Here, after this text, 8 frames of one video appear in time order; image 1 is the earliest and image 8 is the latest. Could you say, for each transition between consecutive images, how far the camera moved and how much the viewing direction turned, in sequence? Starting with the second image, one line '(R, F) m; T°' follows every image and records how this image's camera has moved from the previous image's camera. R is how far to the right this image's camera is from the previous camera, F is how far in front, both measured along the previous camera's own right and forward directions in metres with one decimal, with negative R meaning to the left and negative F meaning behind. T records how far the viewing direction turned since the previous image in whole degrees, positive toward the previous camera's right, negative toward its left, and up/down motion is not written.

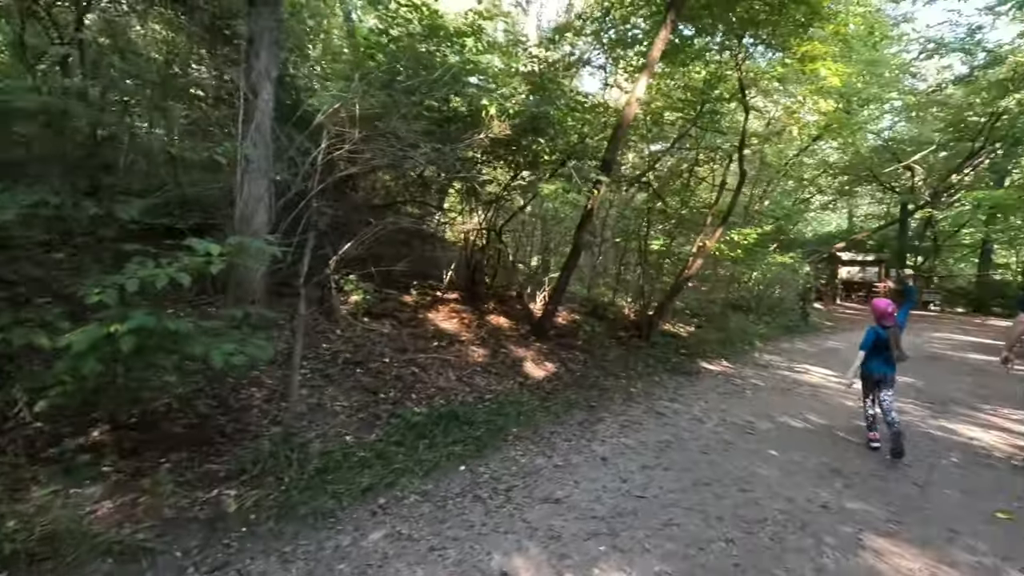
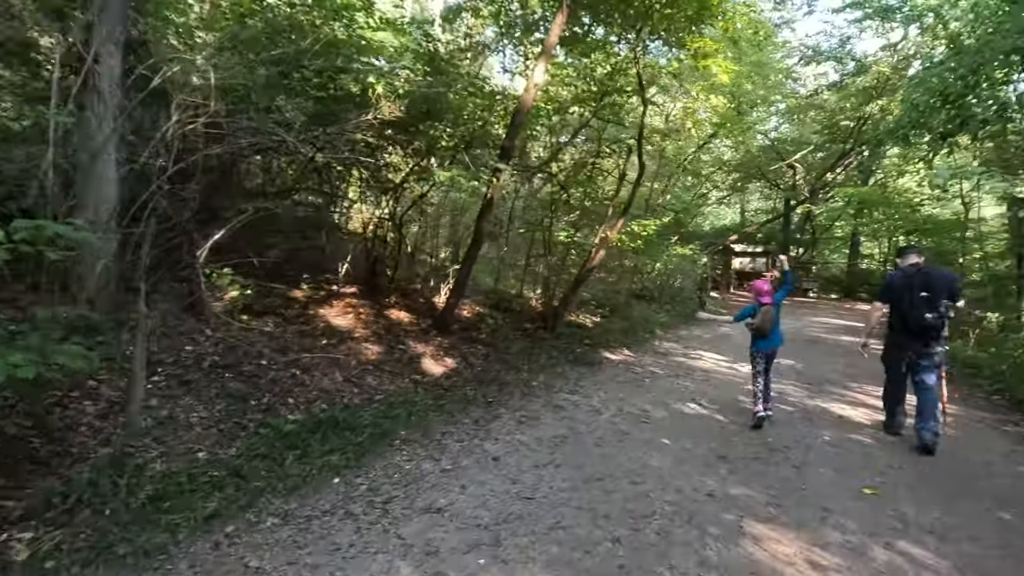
(+0.3, +0.3) m; +9°
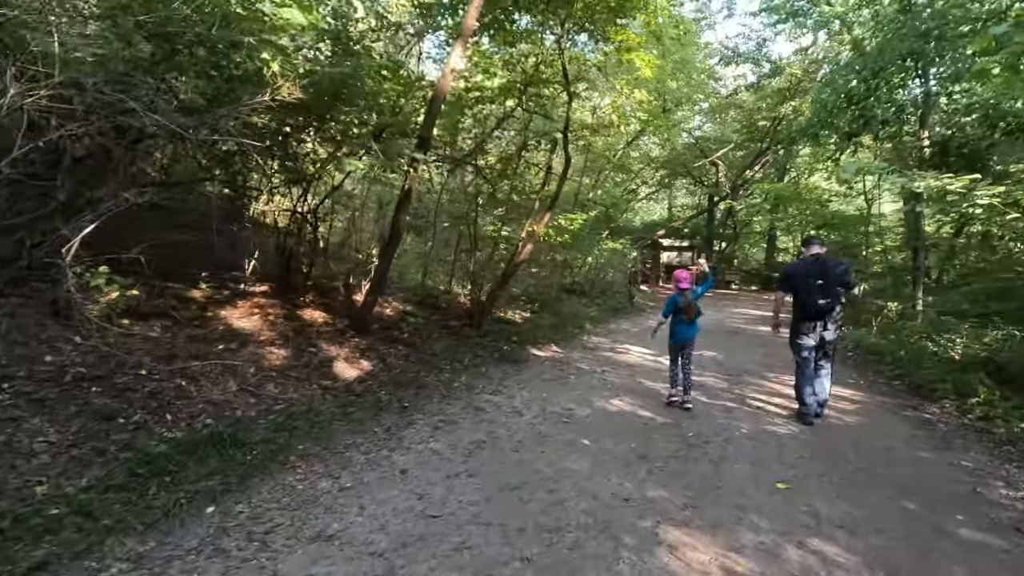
(+0.3, +0.3) m; +7°
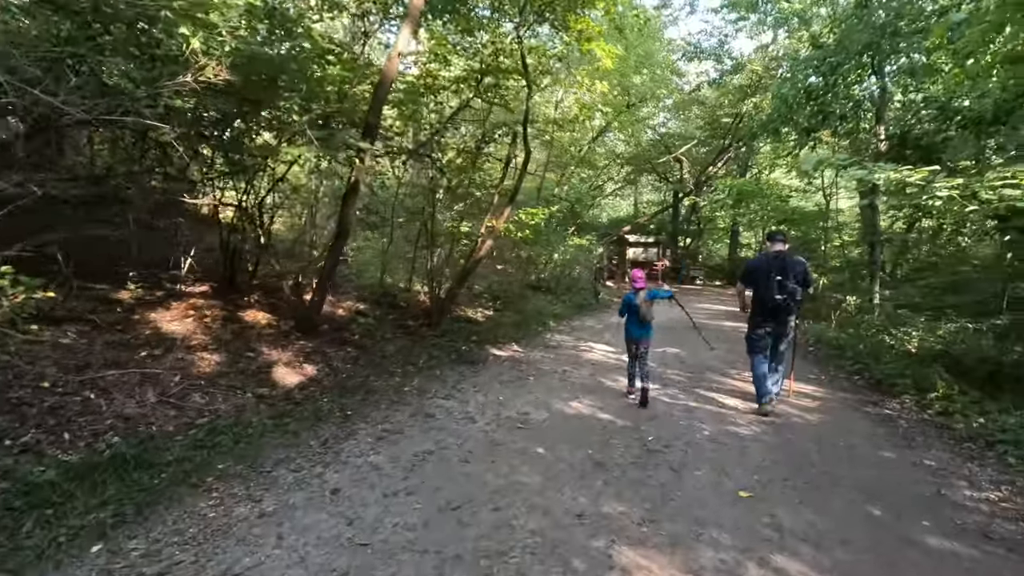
(+0.2, +0.4) m; +3°
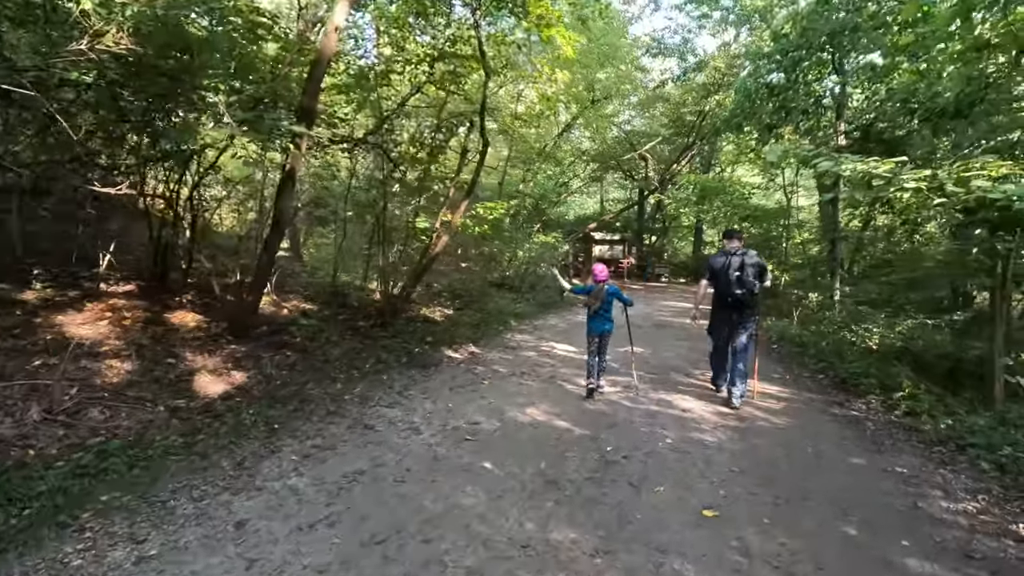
(+0.2, +0.5) m; +3°
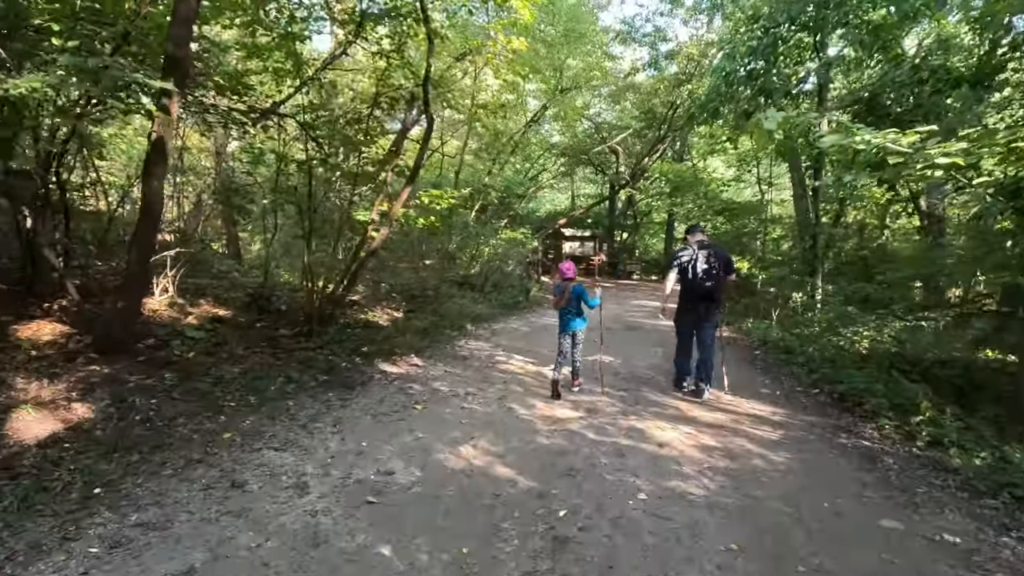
(+0.4, +1.4) m; +3°
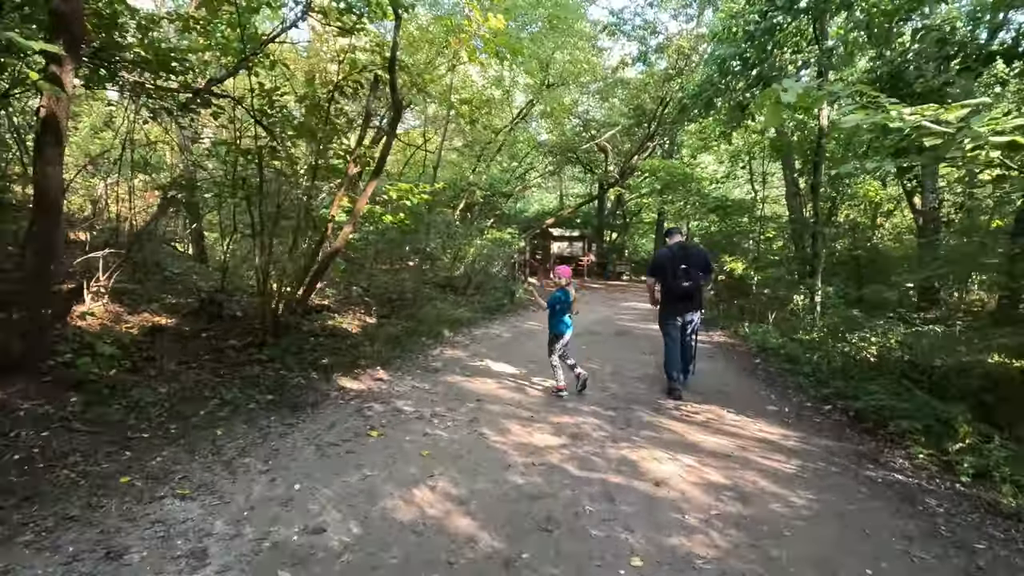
(+0.2, +0.9) m; +1°
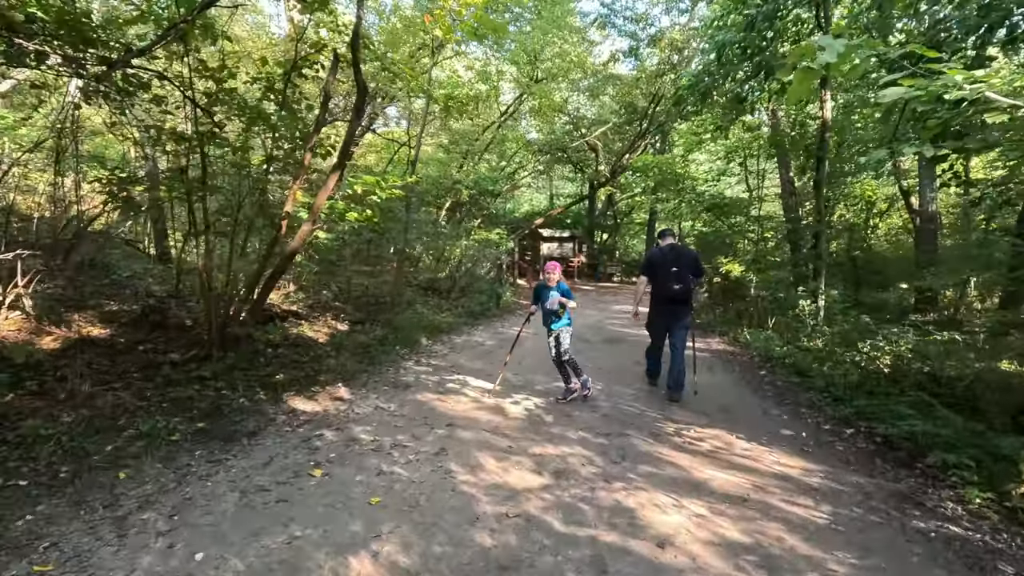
(+0.2, +0.9) m; +1°
